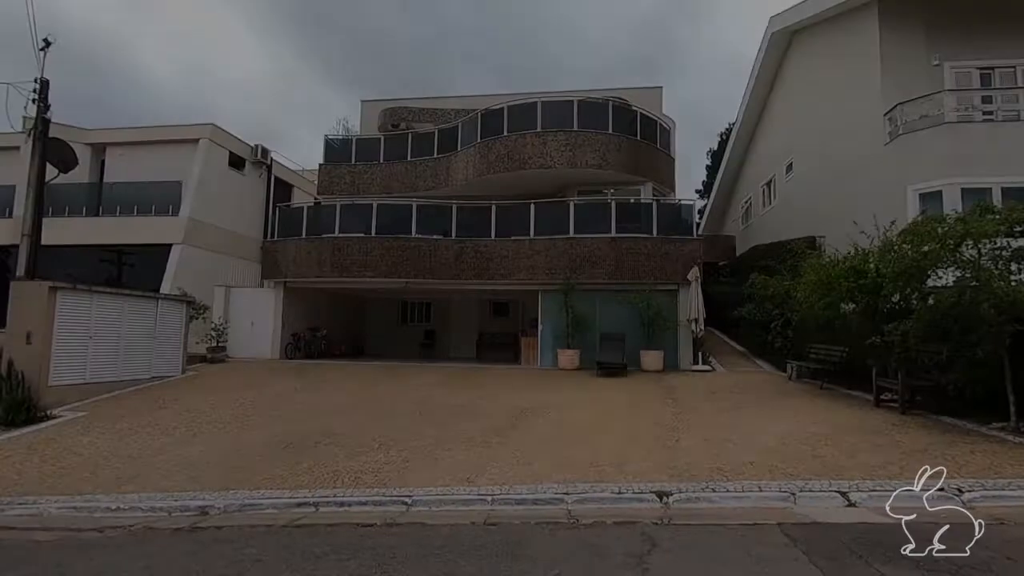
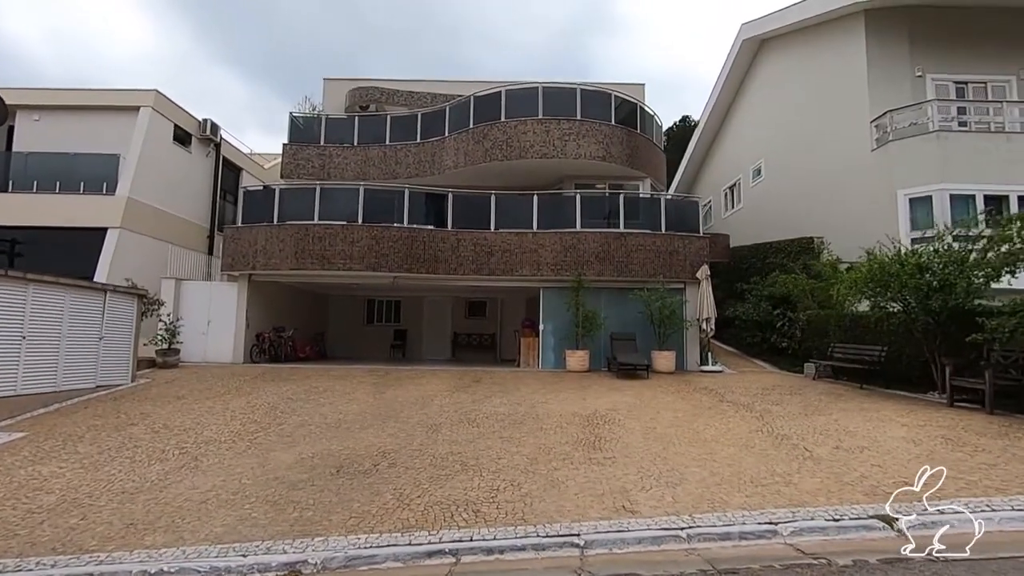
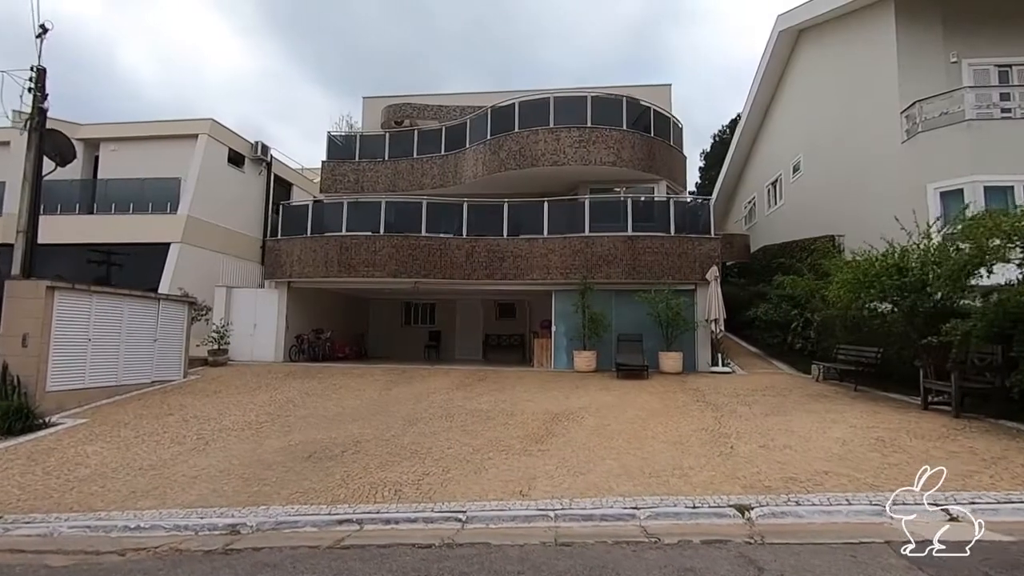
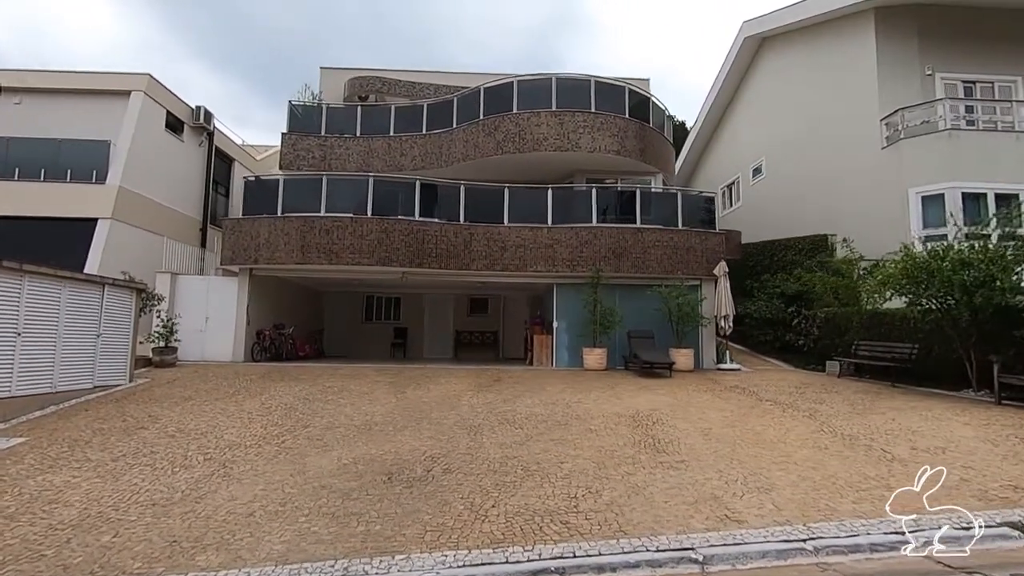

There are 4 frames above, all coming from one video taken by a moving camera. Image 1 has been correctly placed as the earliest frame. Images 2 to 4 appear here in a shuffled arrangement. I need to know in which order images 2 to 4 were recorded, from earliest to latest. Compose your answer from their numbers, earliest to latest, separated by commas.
3, 2, 4
